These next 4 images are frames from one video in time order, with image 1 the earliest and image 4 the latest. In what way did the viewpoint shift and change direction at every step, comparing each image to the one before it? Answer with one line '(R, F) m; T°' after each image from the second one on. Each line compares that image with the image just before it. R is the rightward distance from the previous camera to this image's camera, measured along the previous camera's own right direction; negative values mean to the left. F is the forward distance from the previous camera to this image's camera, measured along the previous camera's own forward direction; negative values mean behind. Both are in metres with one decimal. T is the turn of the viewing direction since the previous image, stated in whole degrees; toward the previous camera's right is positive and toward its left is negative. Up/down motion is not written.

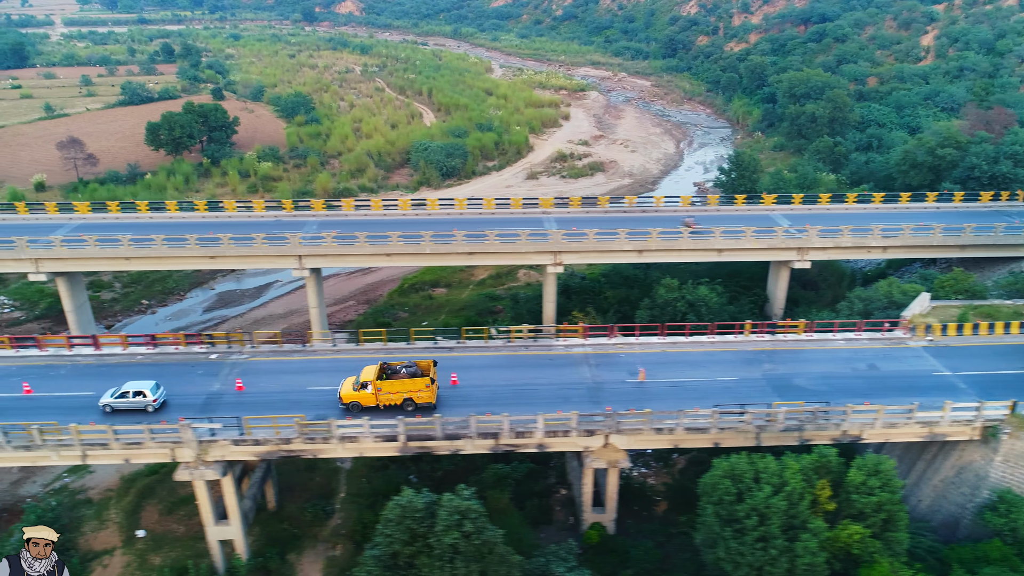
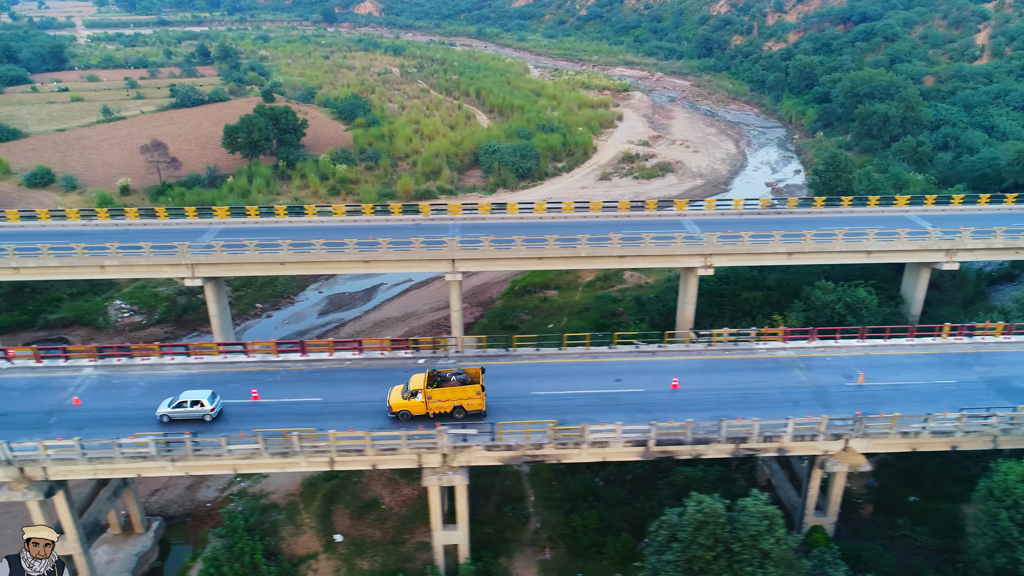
(-8.6, -0.1) m; 0°
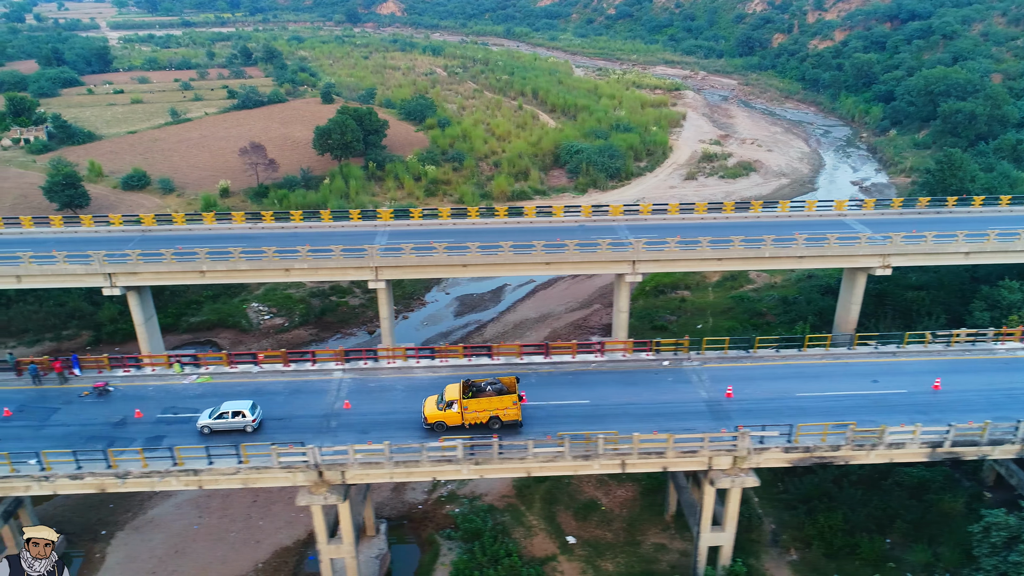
(-10.3, -0.1) m; 0°
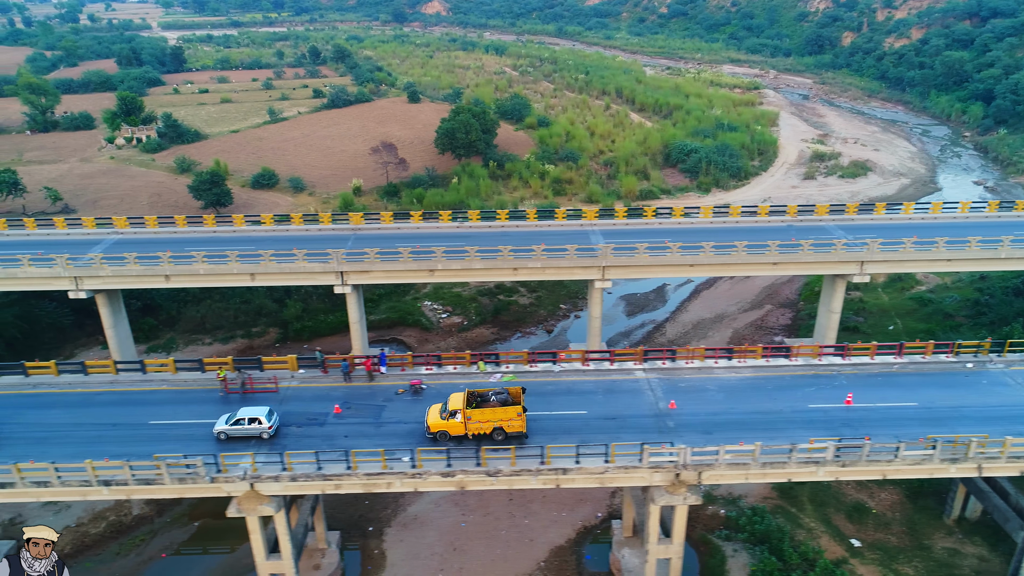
(-11.8, 0.0) m; -1°
